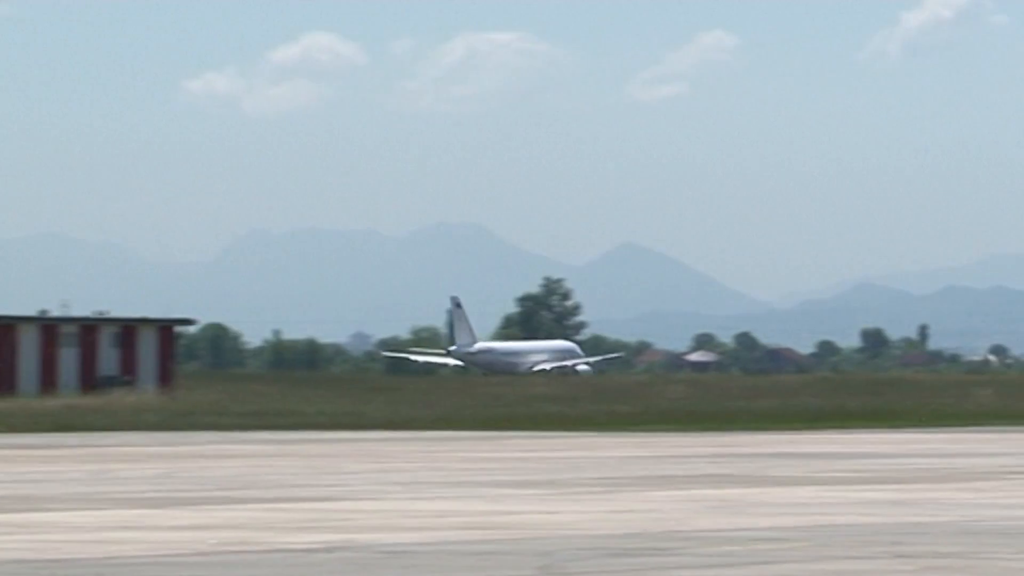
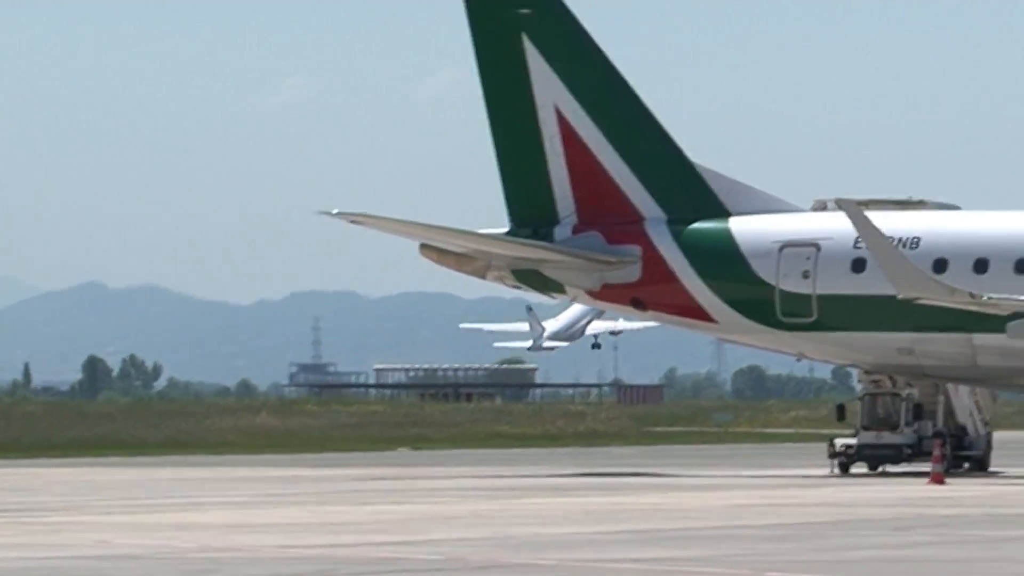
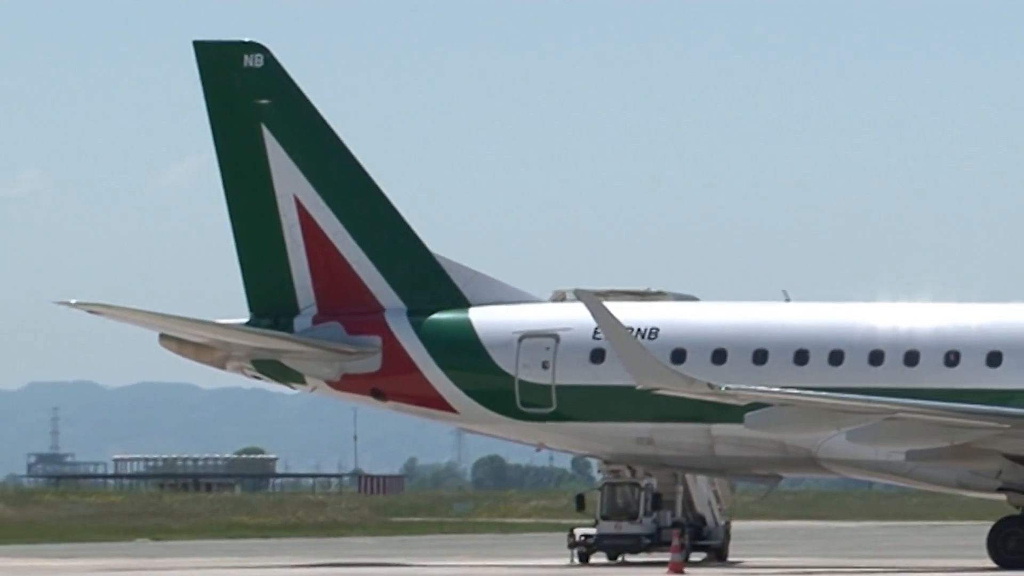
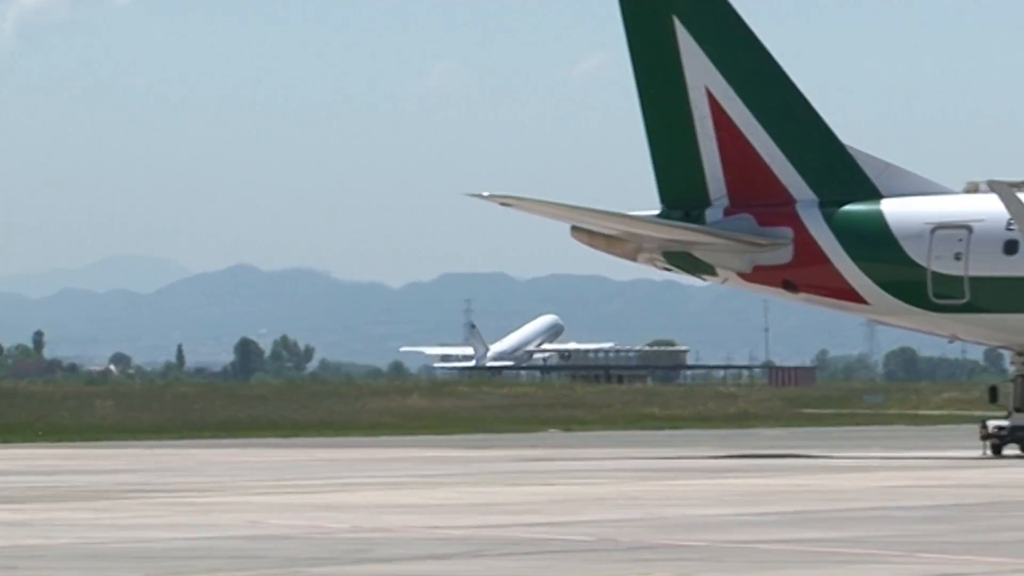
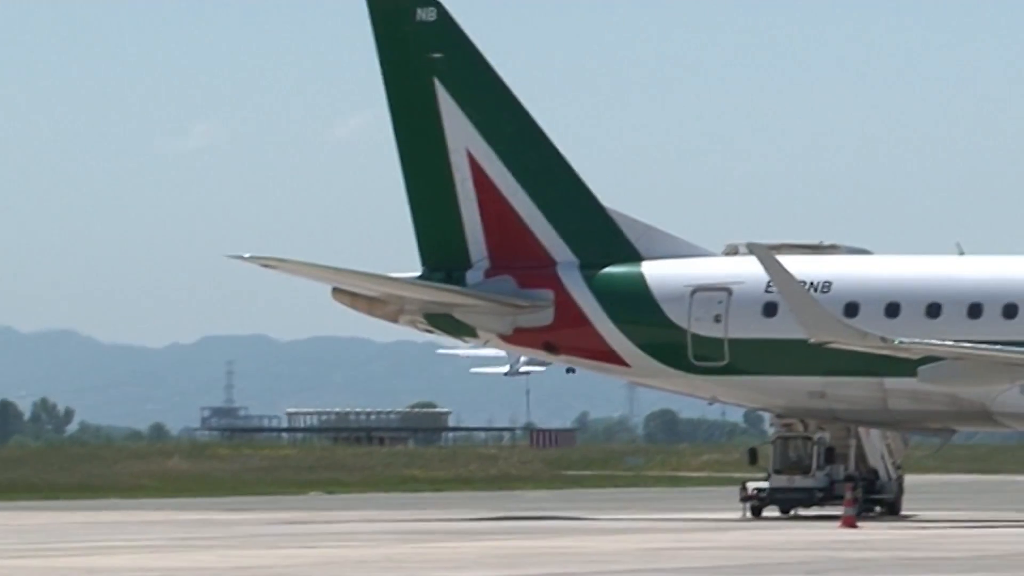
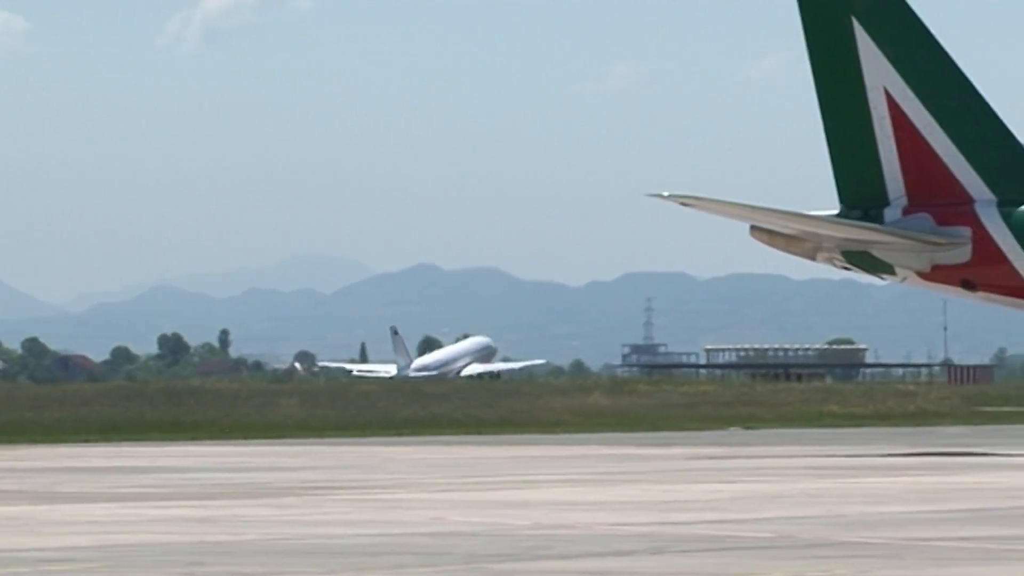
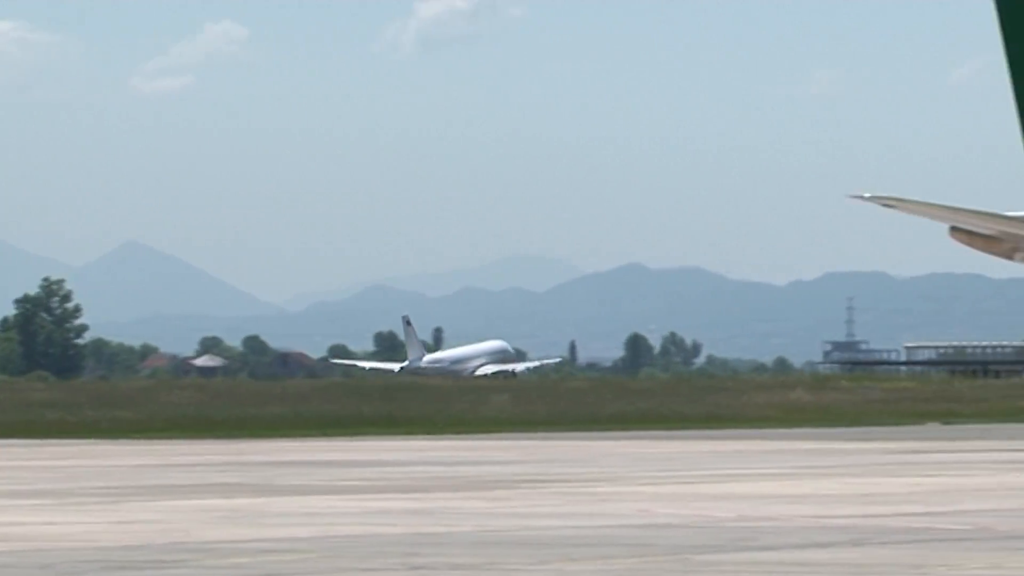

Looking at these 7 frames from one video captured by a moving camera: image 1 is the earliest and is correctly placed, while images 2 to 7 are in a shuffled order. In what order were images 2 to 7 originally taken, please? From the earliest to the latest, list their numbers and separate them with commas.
7, 6, 4, 2, 5, 3
